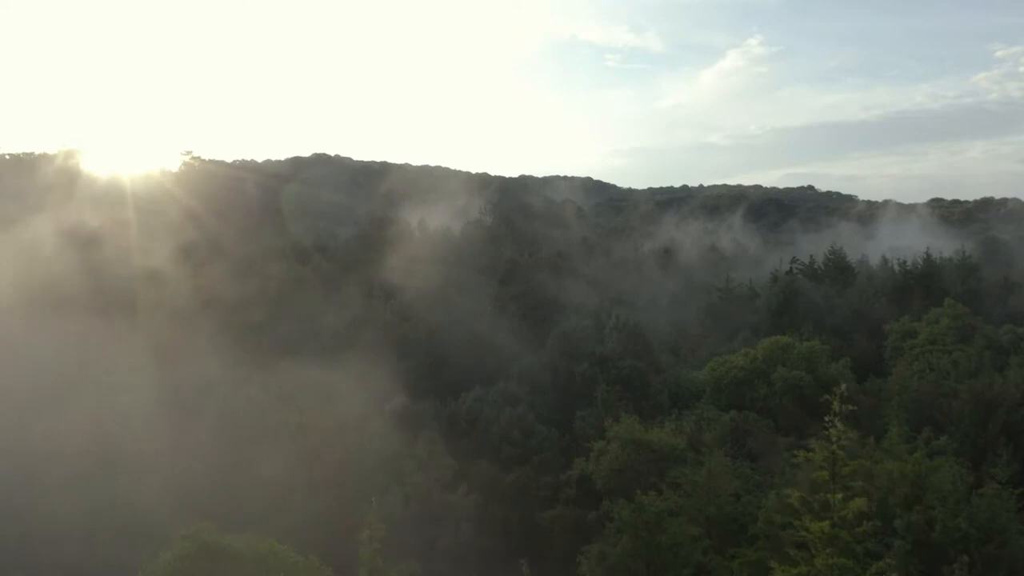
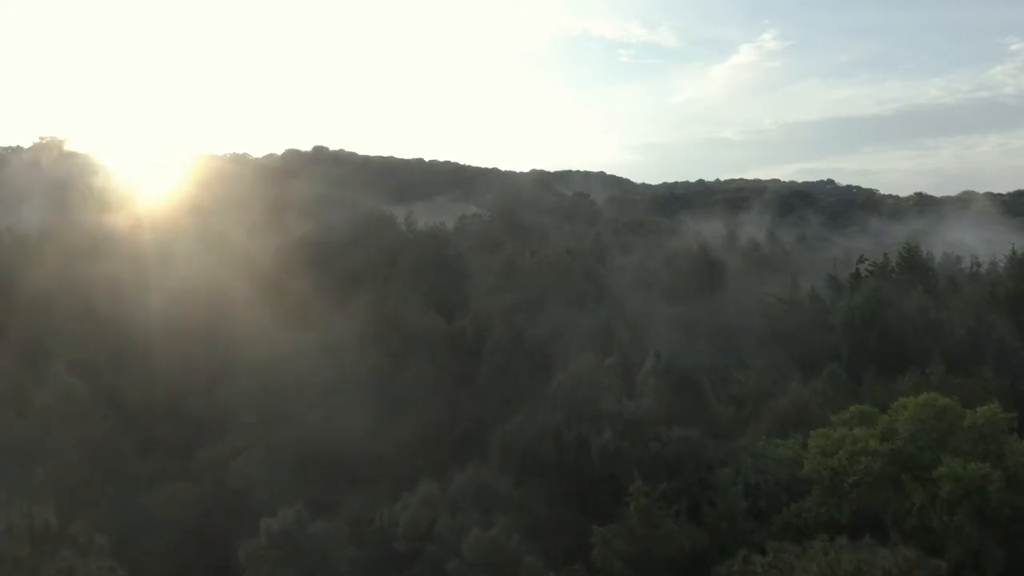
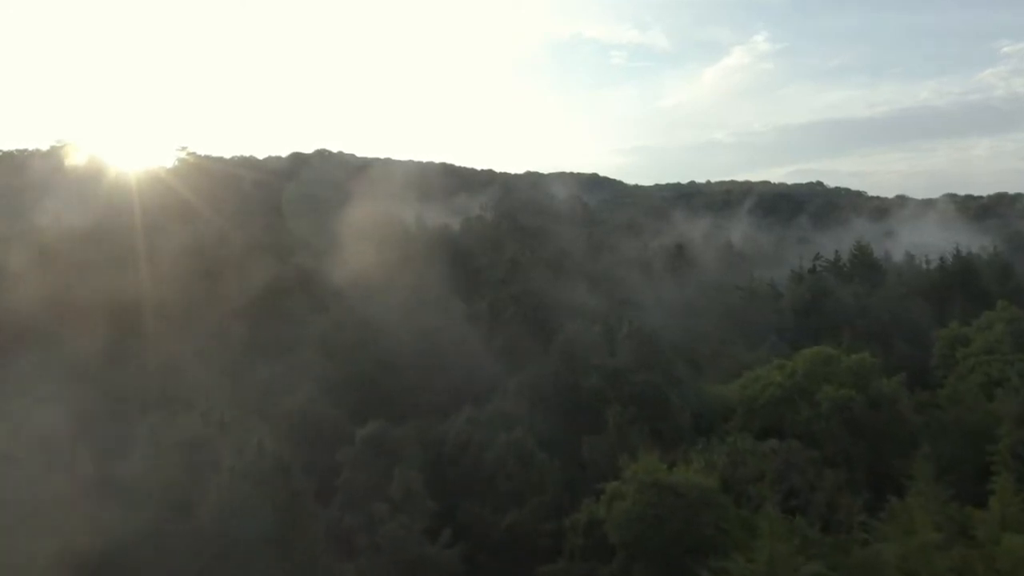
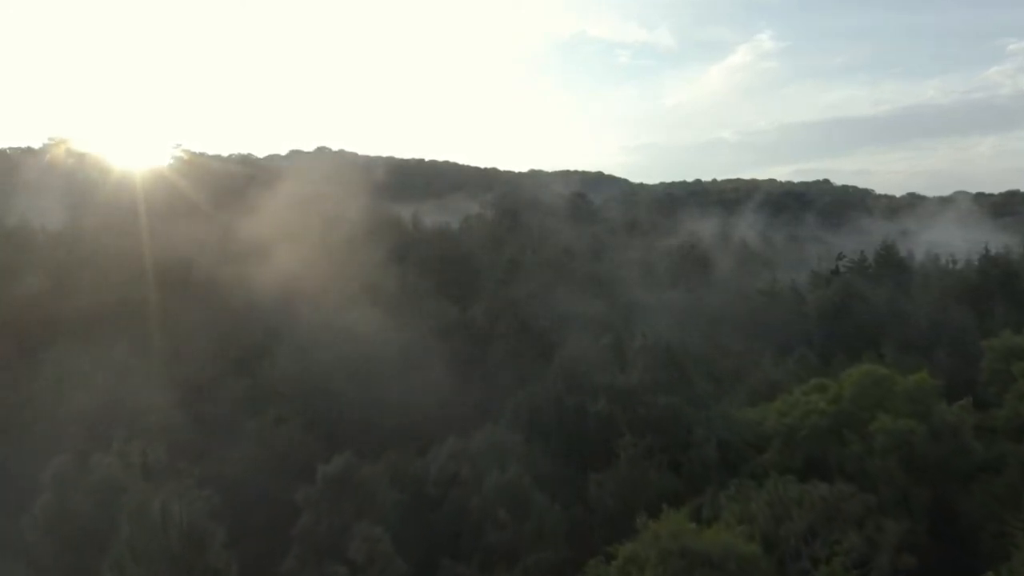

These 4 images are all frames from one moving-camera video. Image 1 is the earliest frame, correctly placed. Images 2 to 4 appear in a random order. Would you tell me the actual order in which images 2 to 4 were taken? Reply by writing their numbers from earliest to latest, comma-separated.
3, 4, 2
